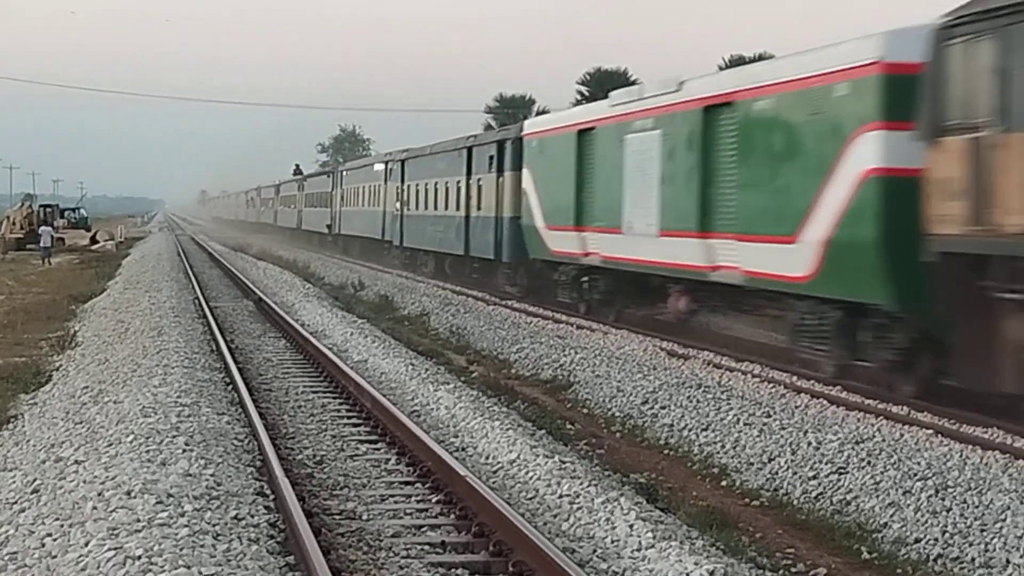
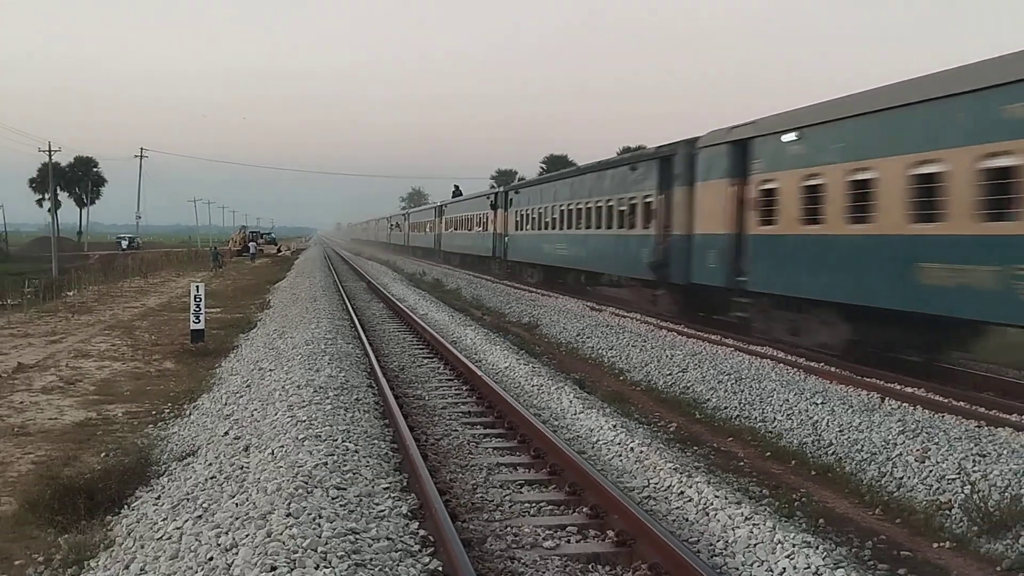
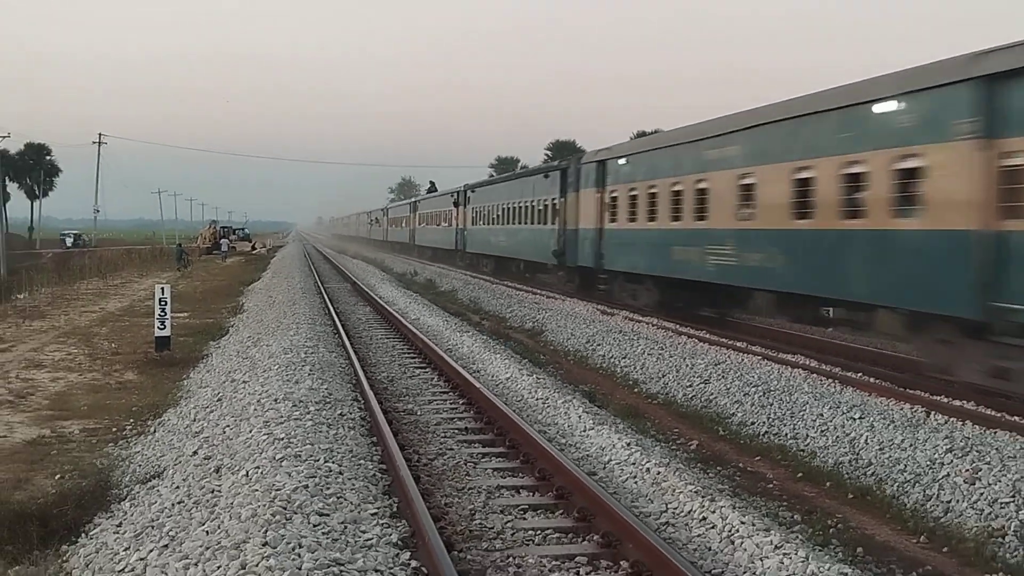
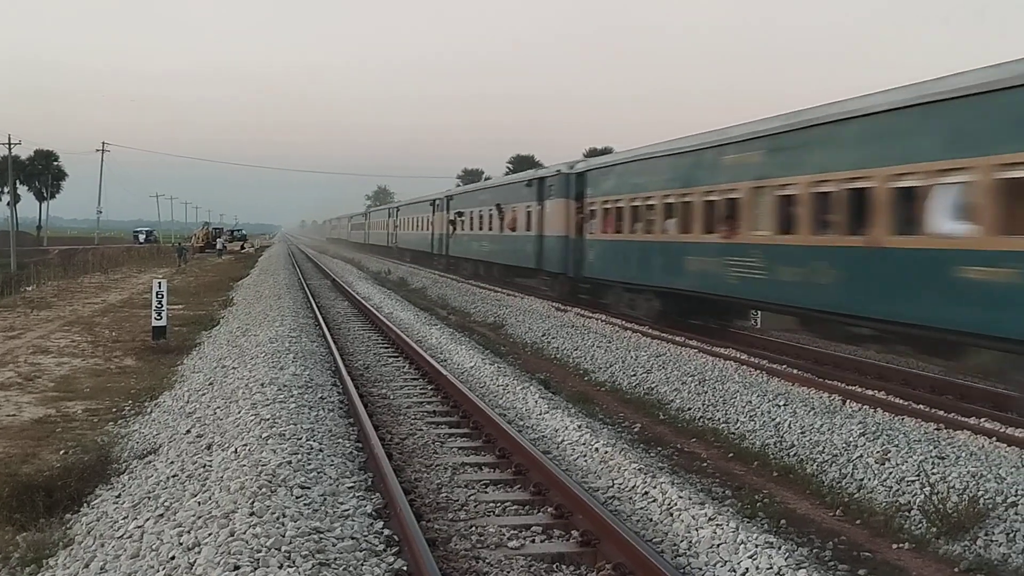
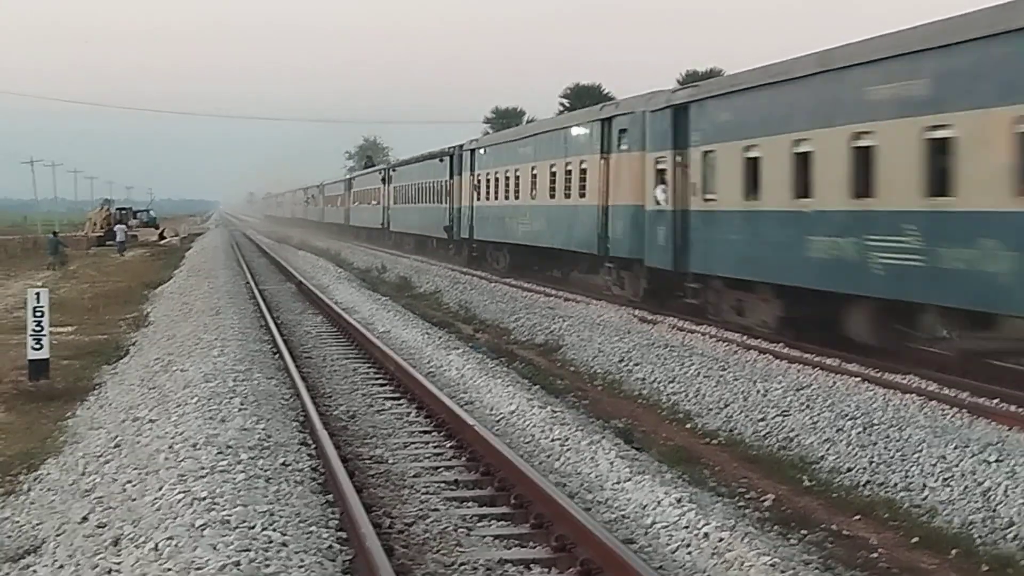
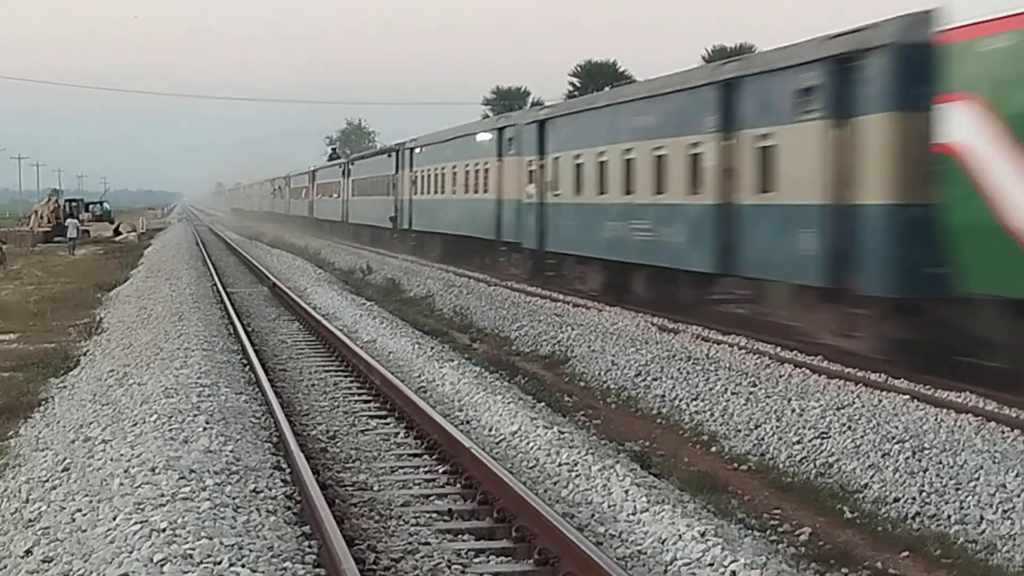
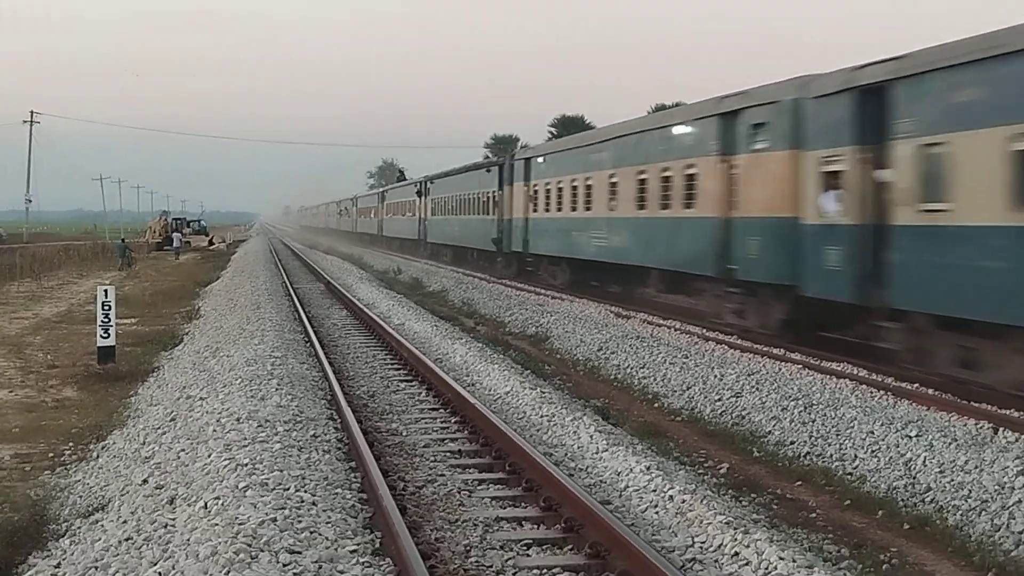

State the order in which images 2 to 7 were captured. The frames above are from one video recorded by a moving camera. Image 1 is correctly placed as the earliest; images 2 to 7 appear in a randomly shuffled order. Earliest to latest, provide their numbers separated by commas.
6, 5, 7, 3, 2, 4
